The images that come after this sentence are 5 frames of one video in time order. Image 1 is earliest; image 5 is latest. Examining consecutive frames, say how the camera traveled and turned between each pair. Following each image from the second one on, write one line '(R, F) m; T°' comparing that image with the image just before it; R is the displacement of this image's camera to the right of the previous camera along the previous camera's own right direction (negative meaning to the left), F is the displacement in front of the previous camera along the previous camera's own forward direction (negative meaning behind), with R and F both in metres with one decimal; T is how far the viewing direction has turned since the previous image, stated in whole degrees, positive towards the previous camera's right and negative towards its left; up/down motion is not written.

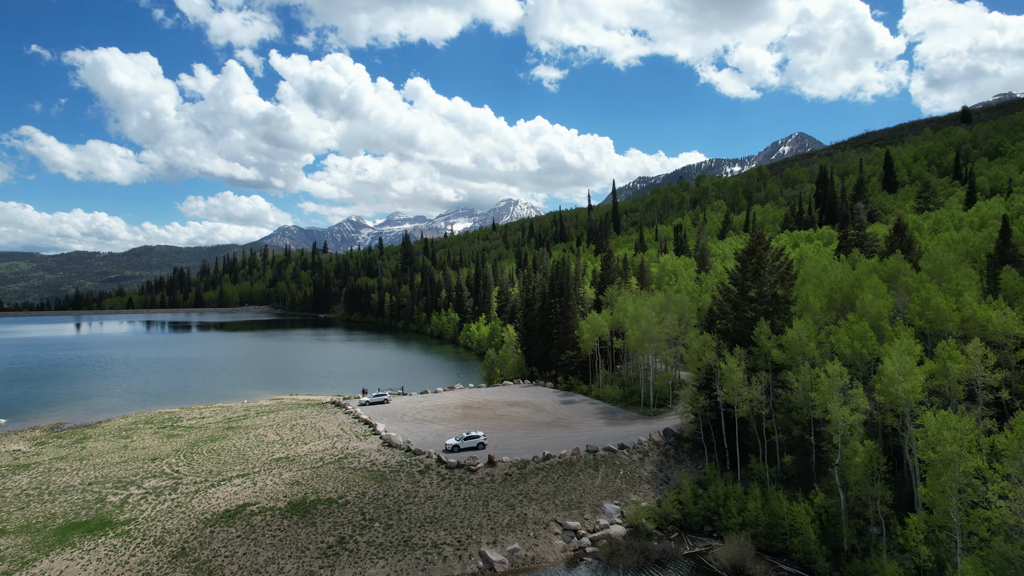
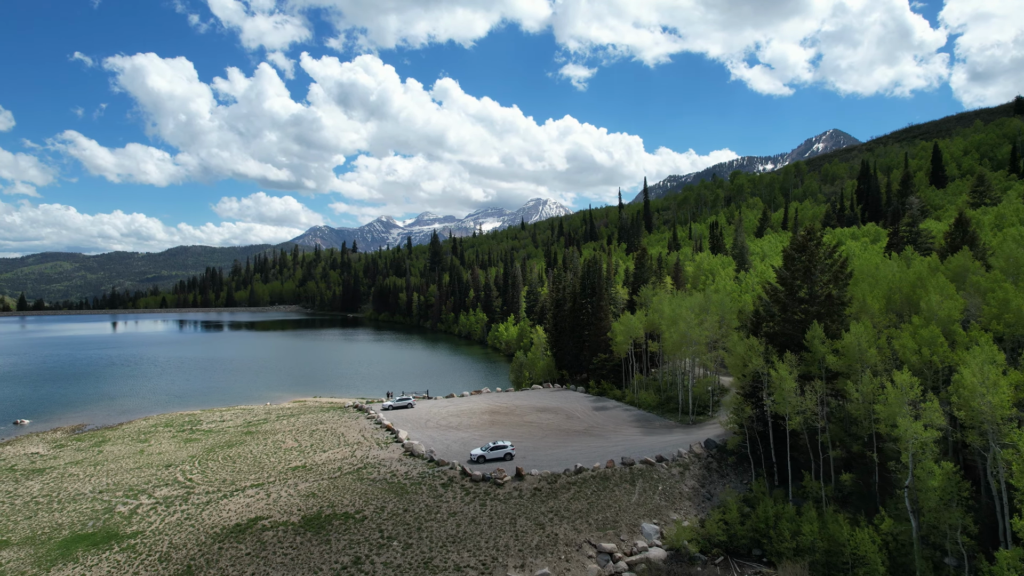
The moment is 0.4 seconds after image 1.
(0.0, +2.9) m; -2°
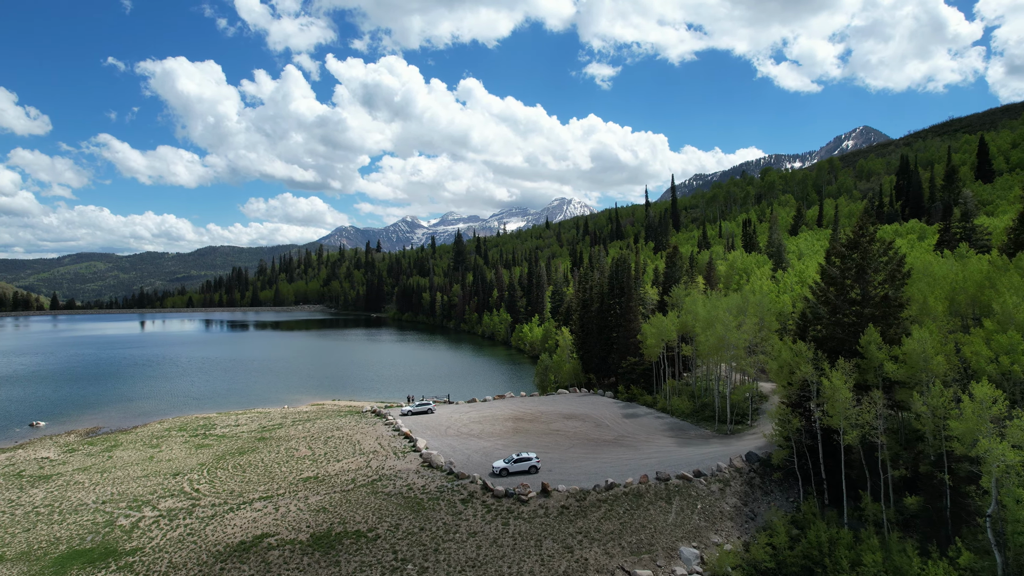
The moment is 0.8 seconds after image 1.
(-0.1, +3.0) m; -2°
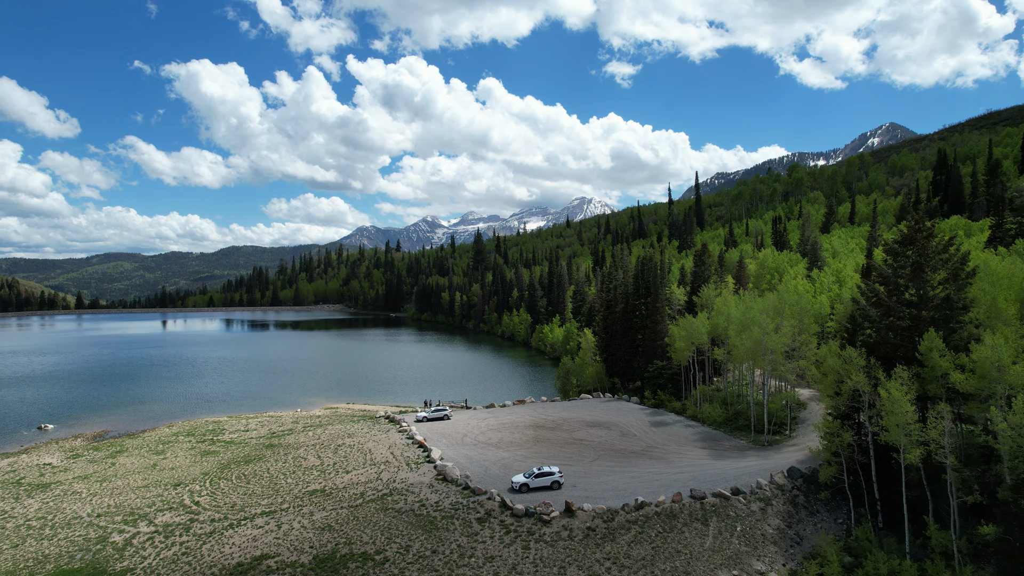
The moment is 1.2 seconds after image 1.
(-0.1, +3.0) m; -2°
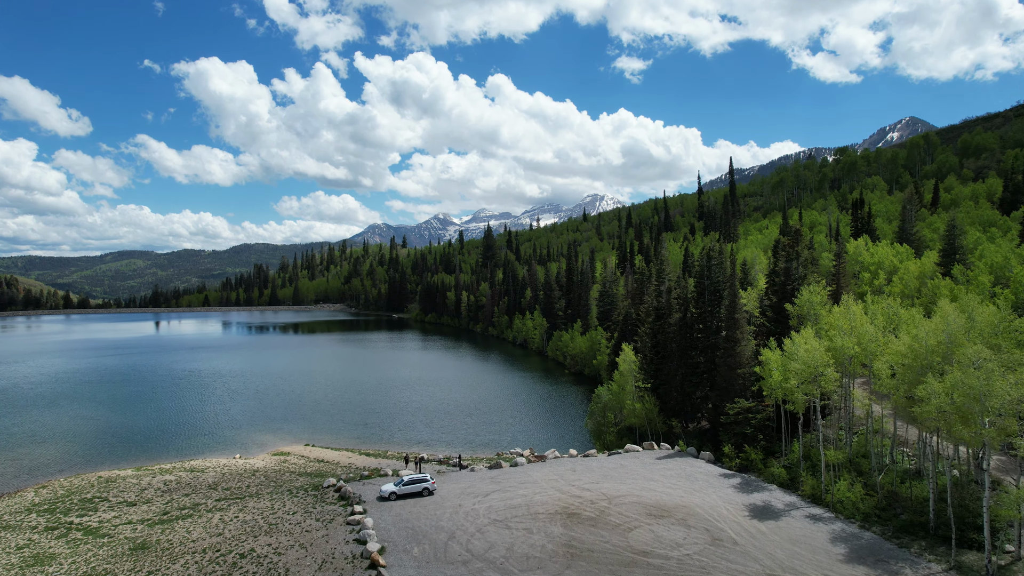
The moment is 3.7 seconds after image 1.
(-0.3, +19.5) m; -1°
